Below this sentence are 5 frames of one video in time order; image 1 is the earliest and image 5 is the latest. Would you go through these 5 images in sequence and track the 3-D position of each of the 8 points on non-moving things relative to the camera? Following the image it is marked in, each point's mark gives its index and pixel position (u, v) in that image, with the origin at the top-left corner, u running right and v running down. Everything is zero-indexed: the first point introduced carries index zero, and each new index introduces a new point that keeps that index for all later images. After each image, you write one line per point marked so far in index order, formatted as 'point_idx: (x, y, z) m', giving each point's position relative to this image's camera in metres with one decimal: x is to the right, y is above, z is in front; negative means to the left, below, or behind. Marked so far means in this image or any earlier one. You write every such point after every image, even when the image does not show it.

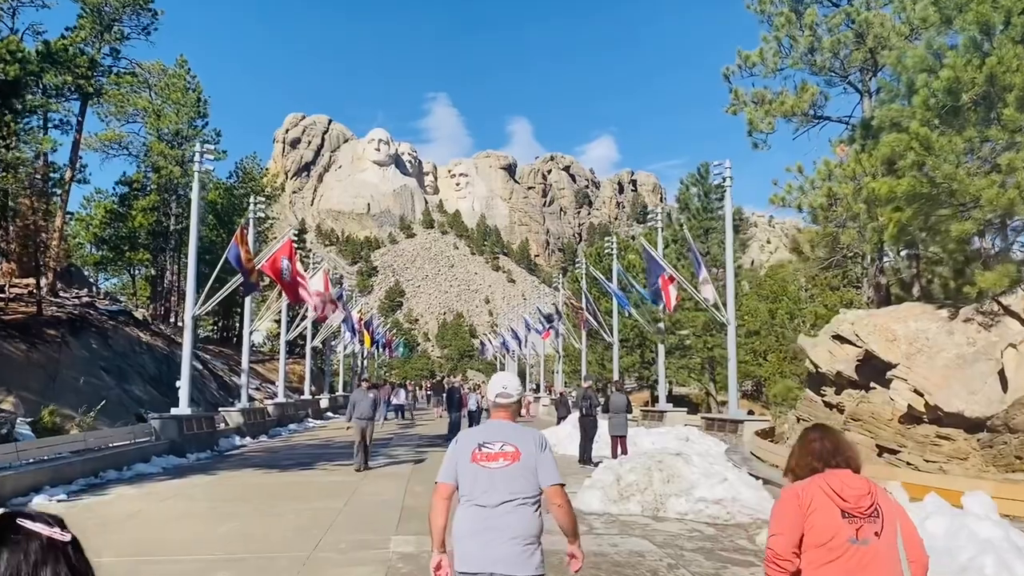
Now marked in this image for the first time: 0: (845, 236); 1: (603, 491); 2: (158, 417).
0: (+6.2, +0.9, +16.7) m
1: (+1.2, -2.7, +12.1) m
2: (-7.8, -2.9, +19.8) m
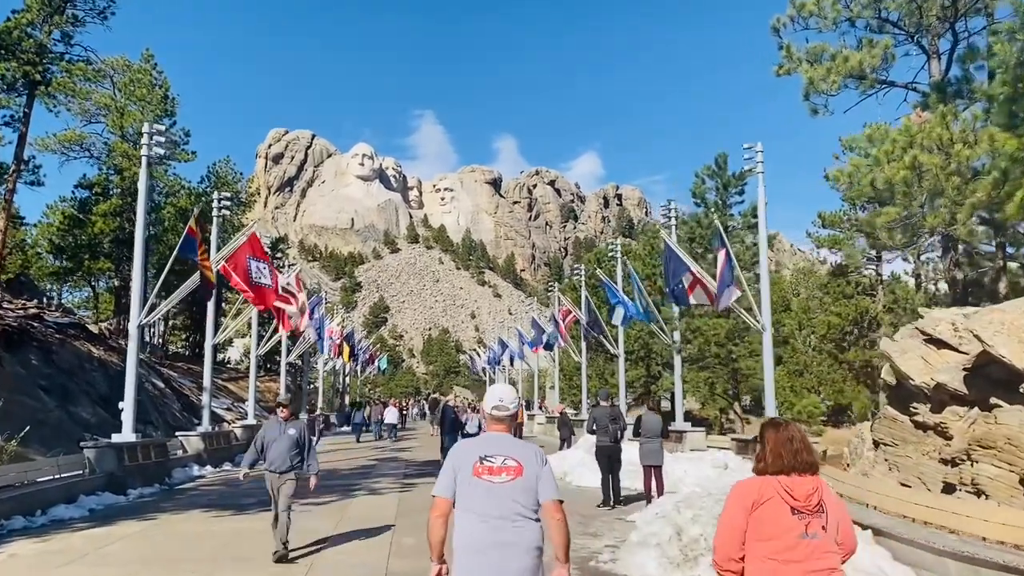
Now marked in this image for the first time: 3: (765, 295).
0: (+6.3, +1.0, +13.6) m
1: (+1.5, -2.6, +8.9) m
2: (-7.7, -2.9, +16.5) m
3: (+5.6, -0.2, +20.0) m
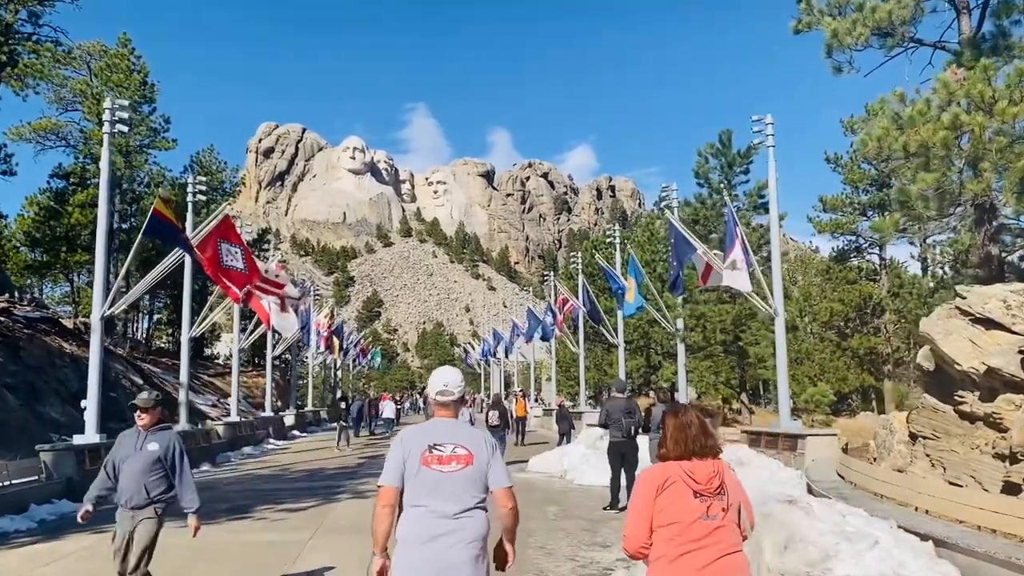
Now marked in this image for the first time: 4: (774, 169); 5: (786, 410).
0: (+6.2, +1.4, +12.2) m
1: (+1.5, -2.4, +7.6) m
2: (-7.8, -2.7, +15.0) m
3: (+5.5, +0.2, +18.6) m
4: (+5.8, +2.6, +19.7) m
5: (+5.5, -2.4, +18.0) m
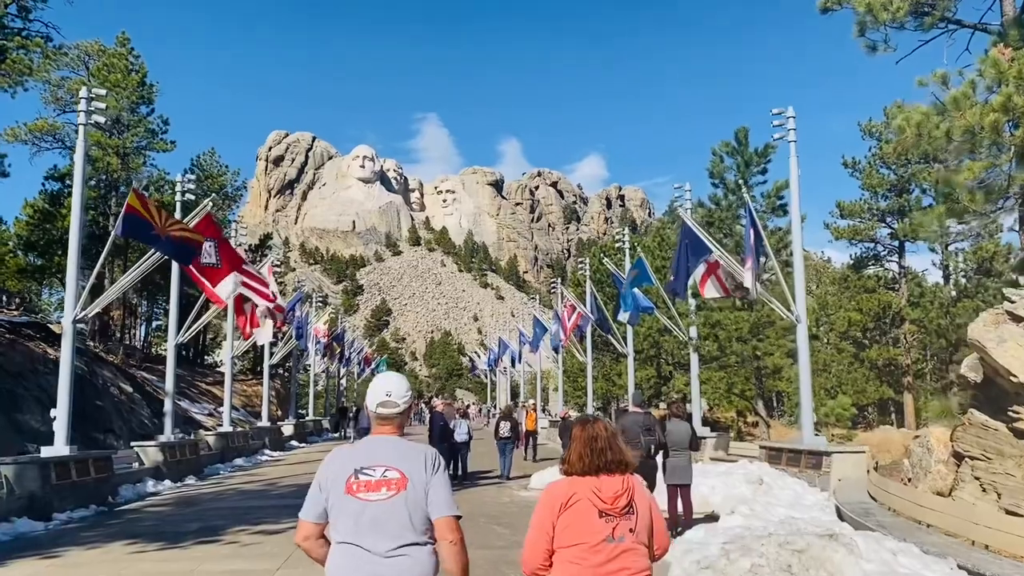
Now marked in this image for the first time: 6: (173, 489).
0: (+6.2, +1.3, +11.0) m
1: (+1.4, -2.3, +6.3) m
2: (-7.8, -2.7, +13.9) m
3: (+5.6, +0.1, +17.3) m
4: (+5.8, +2.5, +18.5) m
5: (+5.5, -2.5, +16.7) m
6: (-7.4, -4.4, +19.5) m
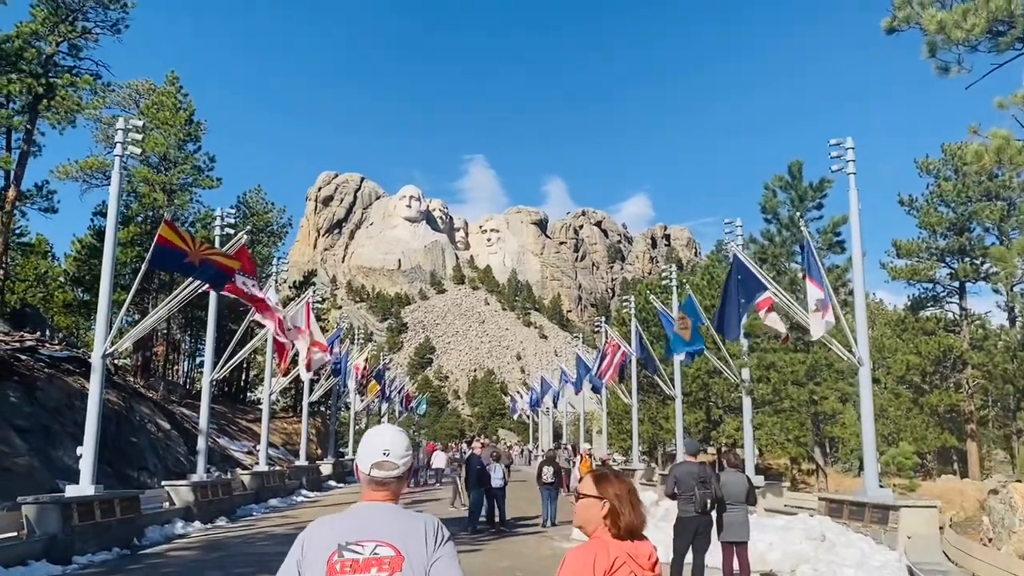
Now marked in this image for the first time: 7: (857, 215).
0: (+6.7, +0.9, +9.9) m
1: (+1.6, -2.5, +5.4) m
2: (-7.2, -3.2, +13.4) m
3: (+6.3, -0.6, +16.3) m
4: (+6.7, +1.7, +17.5) m
5: (+6.2, -3.2, +15.5) m
6: (-6.5, -5.1, +18.9) m
7: (+6.8, +1.4, +17.8) m
